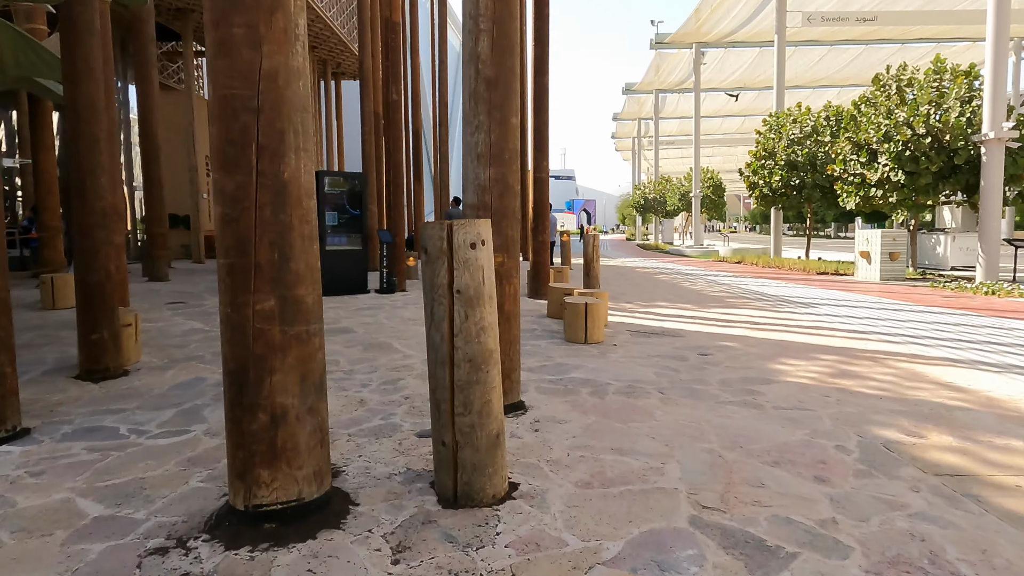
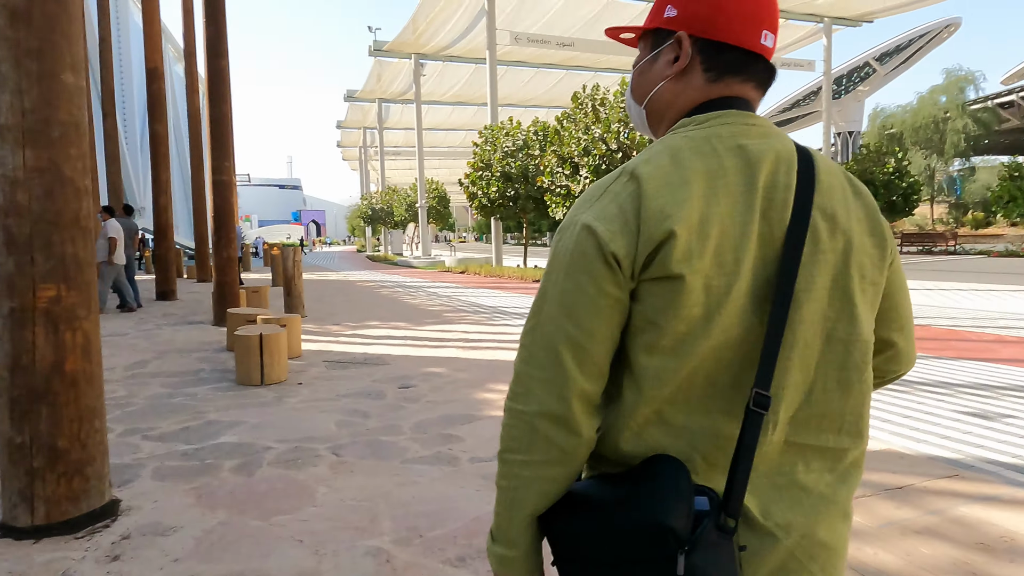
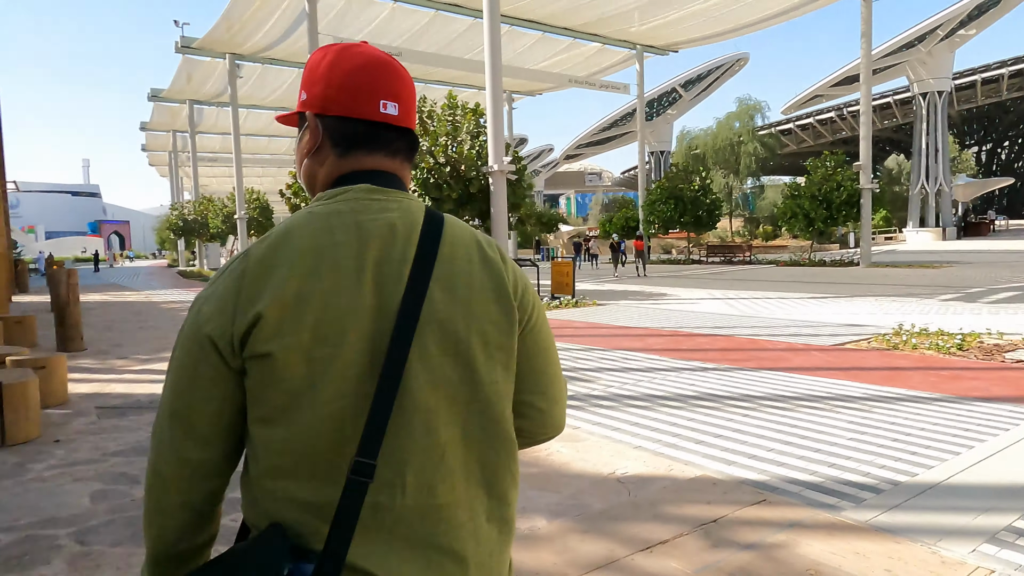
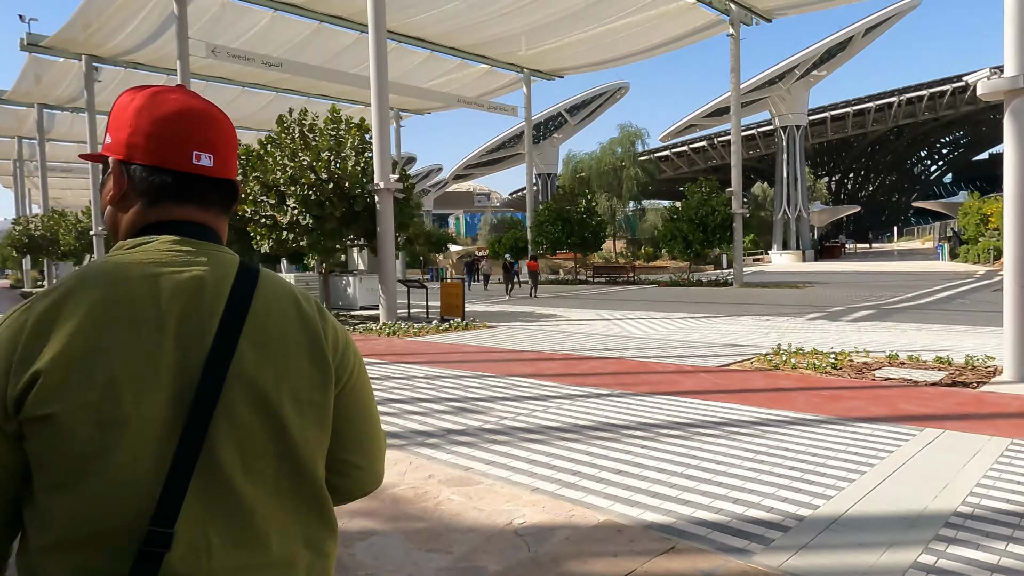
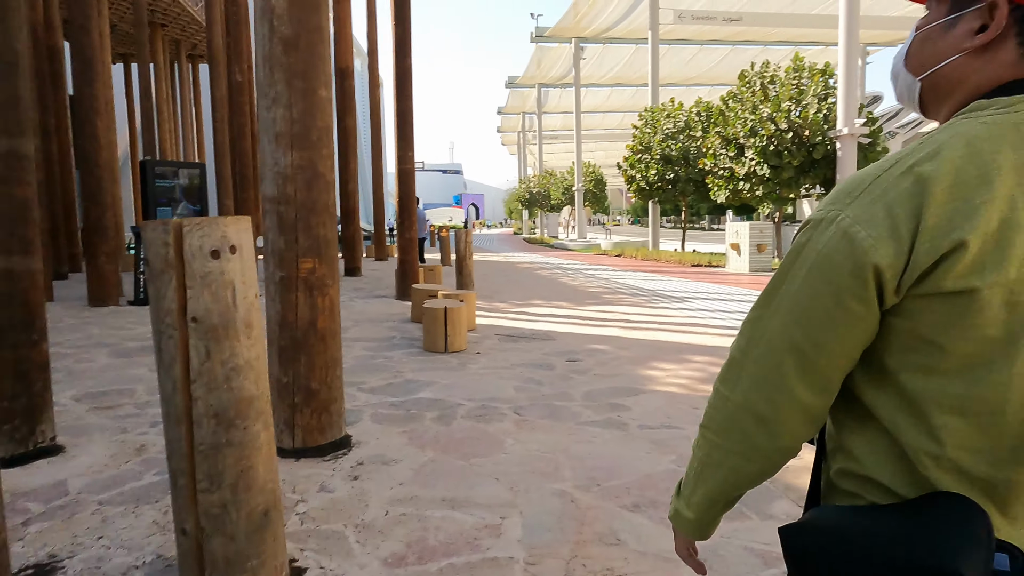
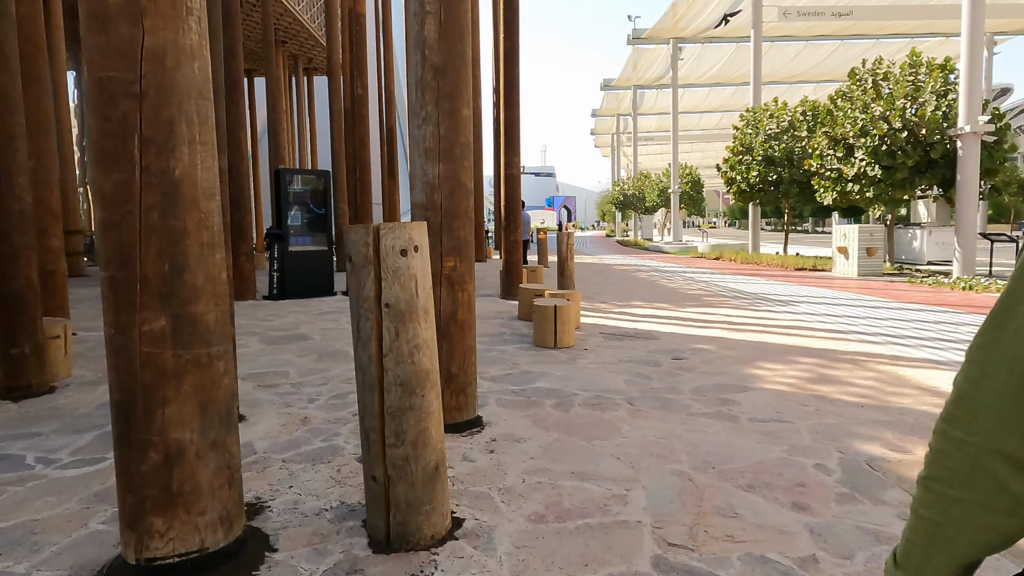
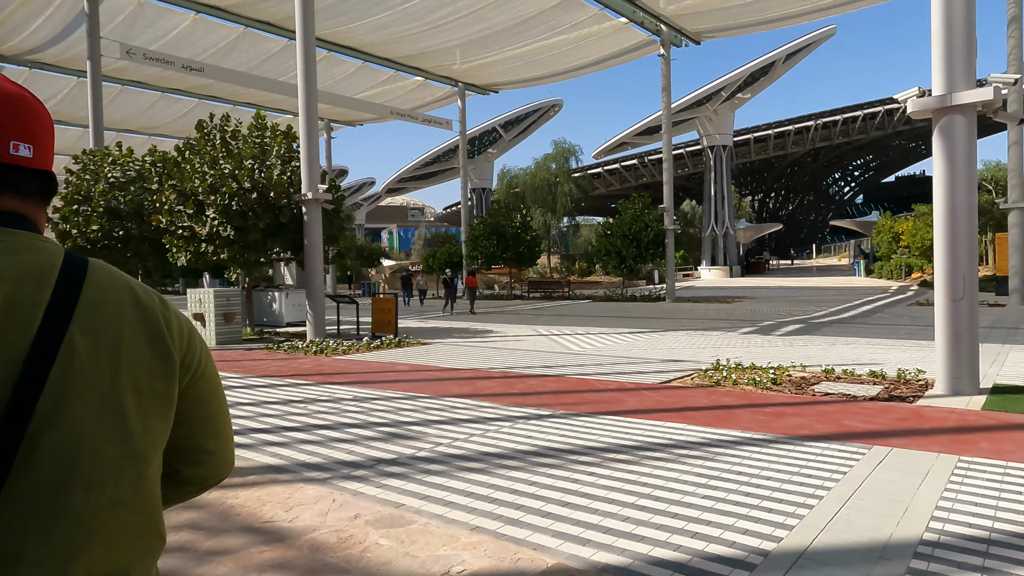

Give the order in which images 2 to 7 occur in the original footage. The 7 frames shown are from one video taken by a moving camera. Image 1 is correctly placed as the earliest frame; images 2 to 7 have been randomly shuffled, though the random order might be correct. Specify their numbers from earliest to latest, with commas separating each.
6, 5, 2, 3, 4, 7
